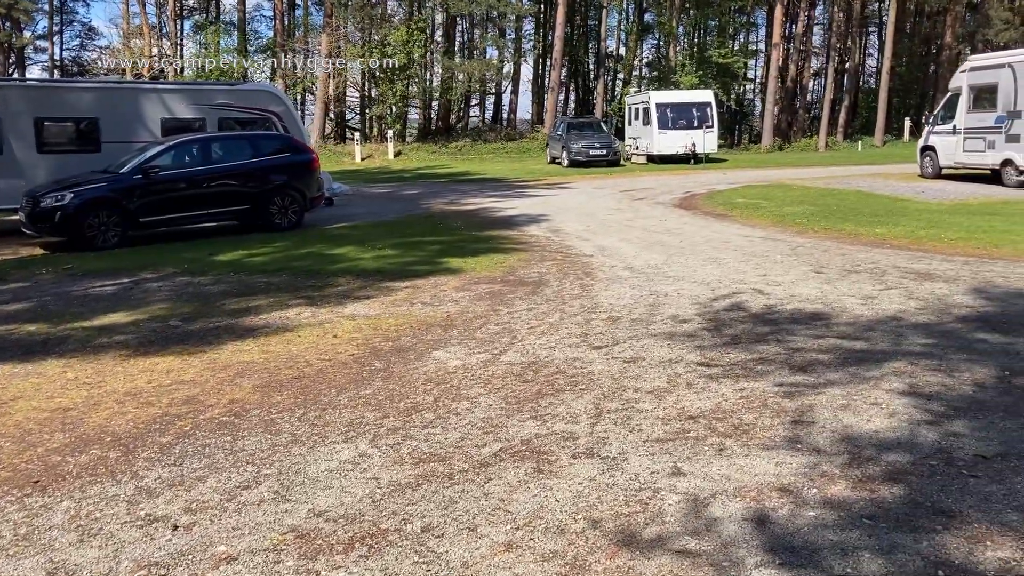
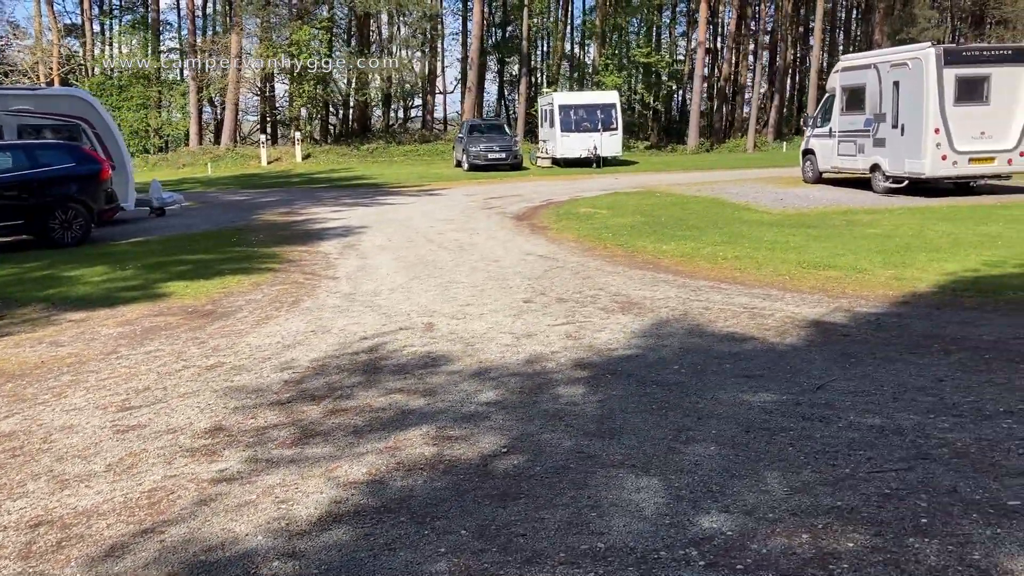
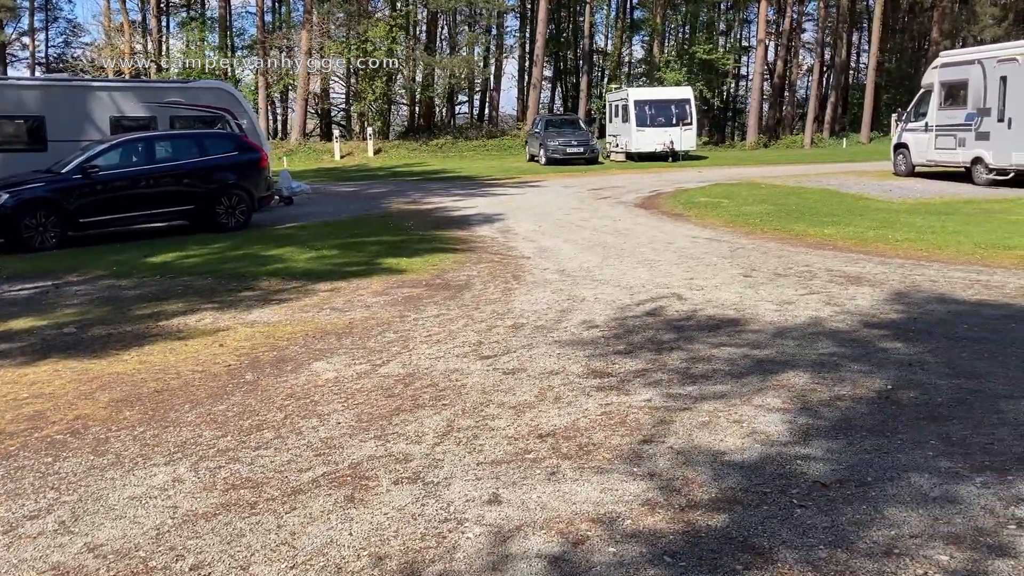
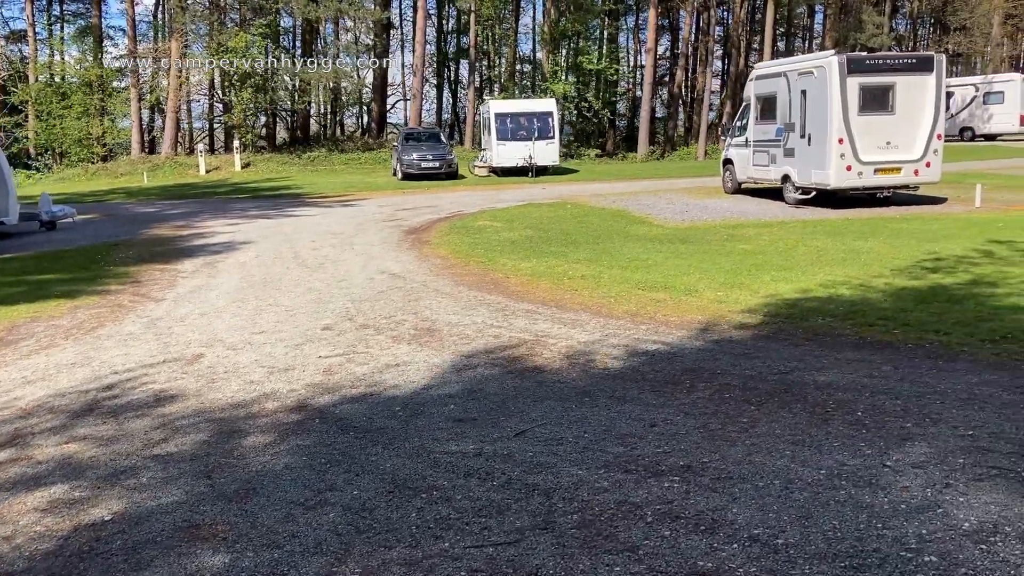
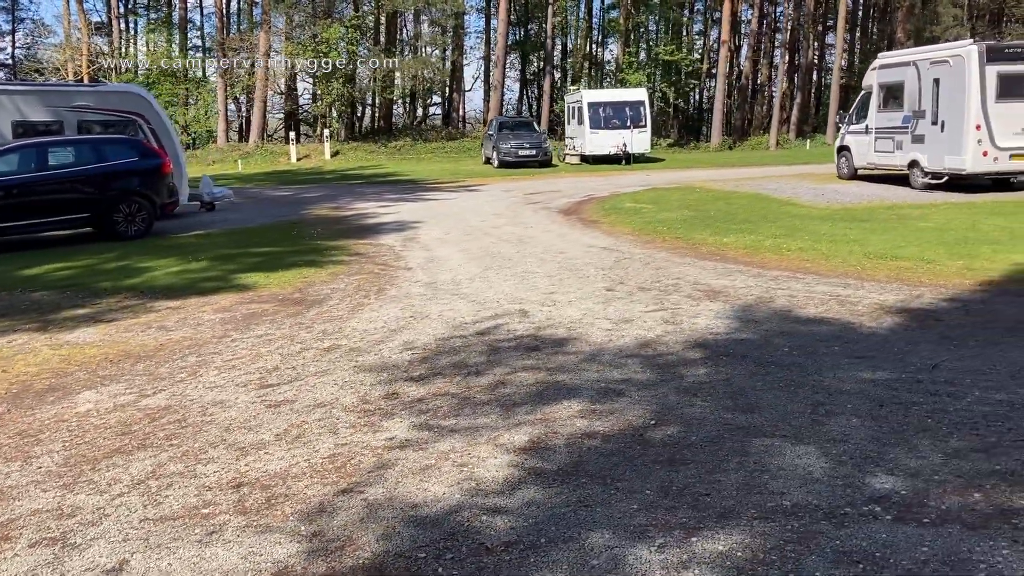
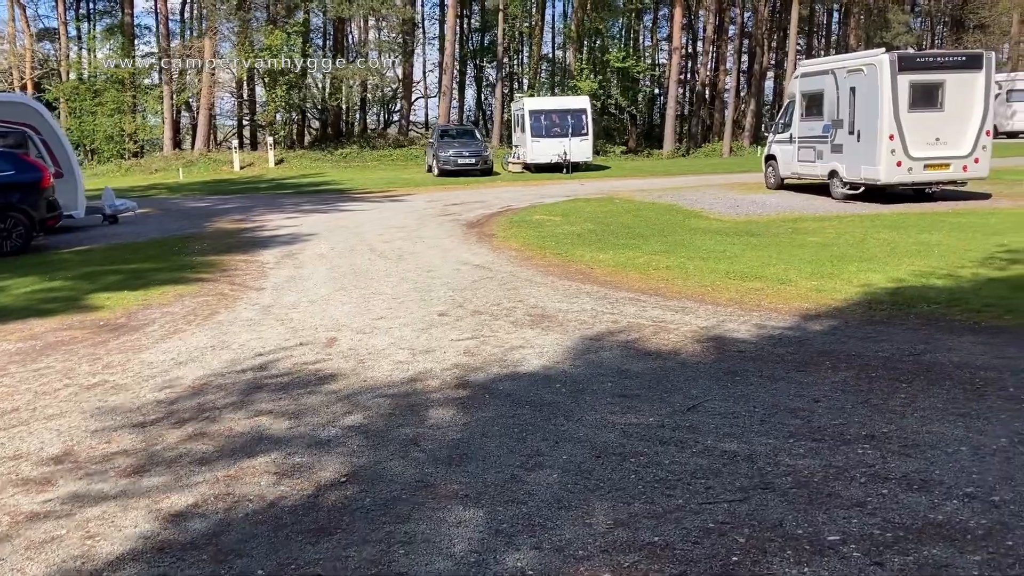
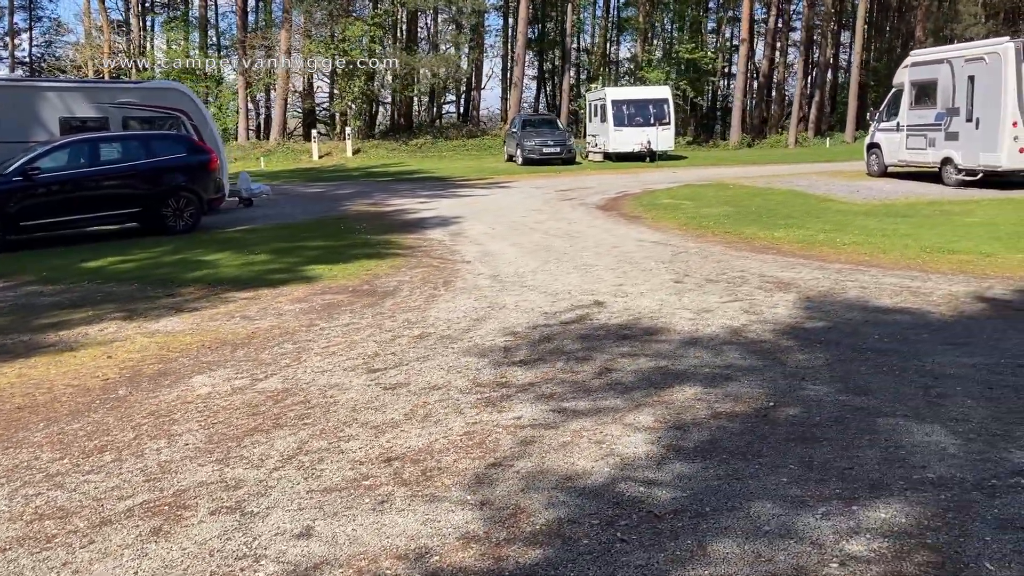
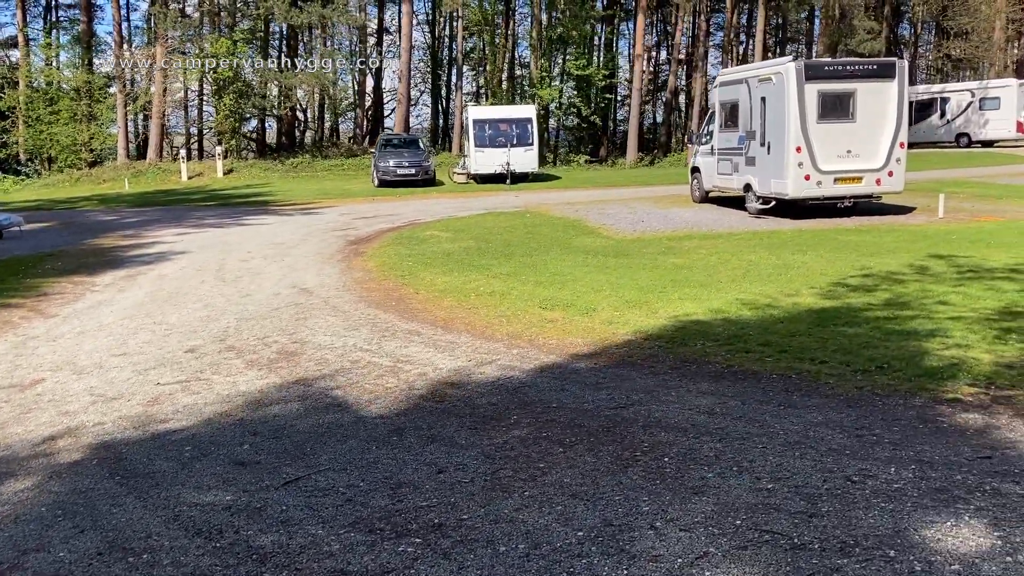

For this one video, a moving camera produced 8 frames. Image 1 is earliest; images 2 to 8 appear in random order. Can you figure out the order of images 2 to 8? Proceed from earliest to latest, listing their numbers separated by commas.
3, 7, 5, 2, 6, 4, 8
